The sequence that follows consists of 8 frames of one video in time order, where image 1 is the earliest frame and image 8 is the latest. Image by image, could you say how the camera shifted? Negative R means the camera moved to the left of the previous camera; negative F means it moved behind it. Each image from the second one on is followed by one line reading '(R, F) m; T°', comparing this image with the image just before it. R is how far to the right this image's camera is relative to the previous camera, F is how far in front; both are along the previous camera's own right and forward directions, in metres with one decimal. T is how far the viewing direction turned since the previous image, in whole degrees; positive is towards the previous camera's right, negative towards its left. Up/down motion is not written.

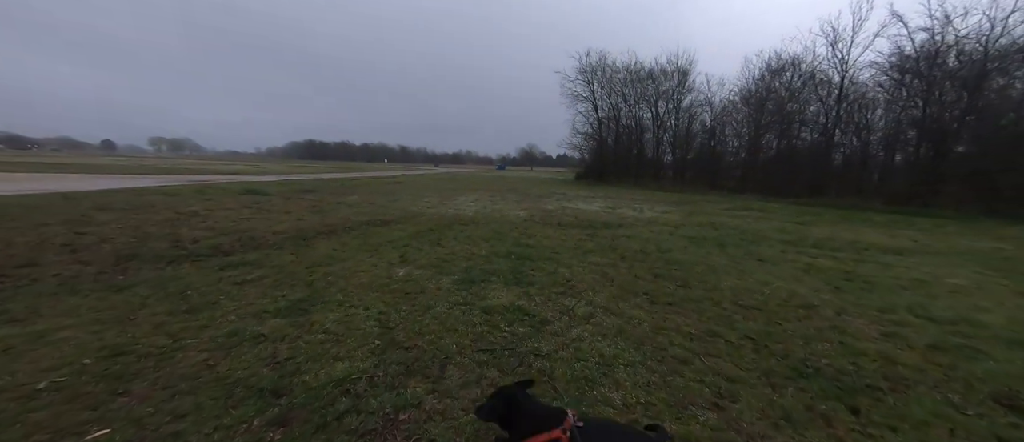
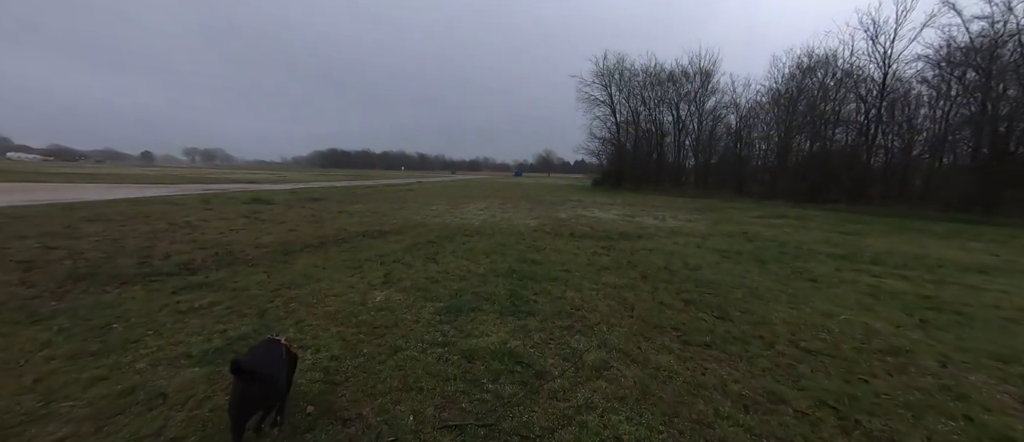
(+0.3, +1.2) m; -3°
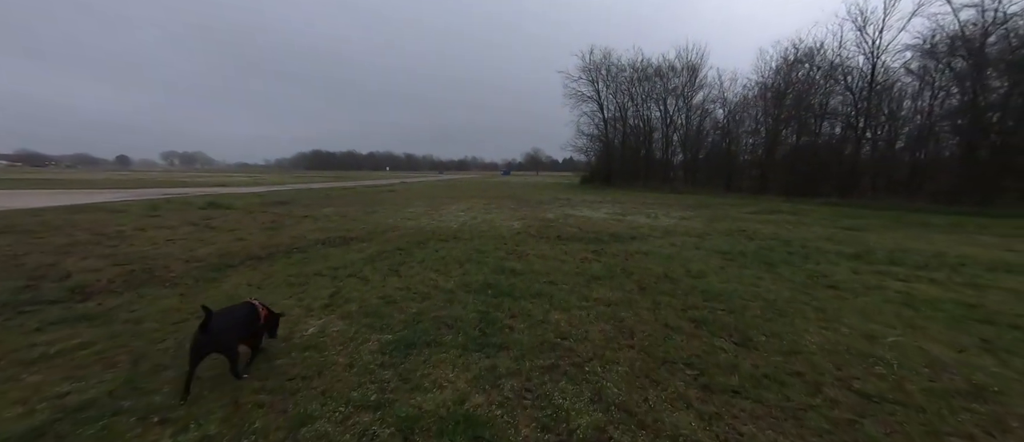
(+0.3, +1.2) m; +2°
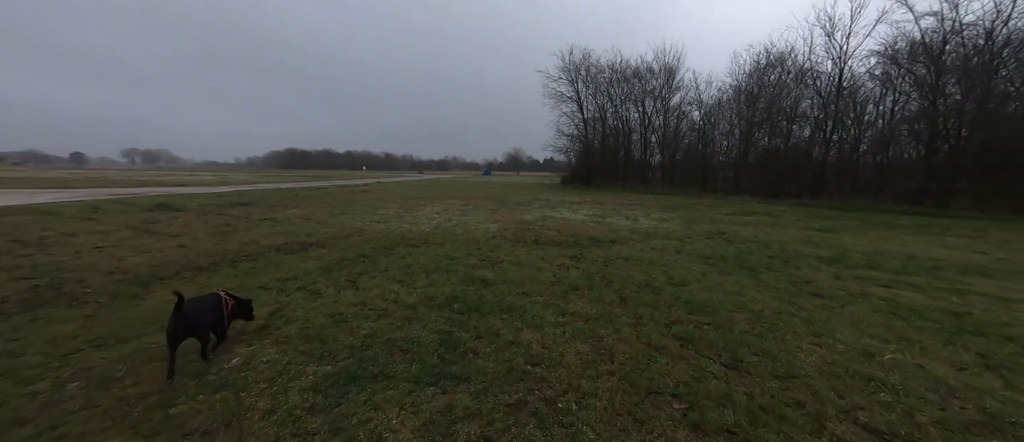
(+0.2, +0.6) m; +3°
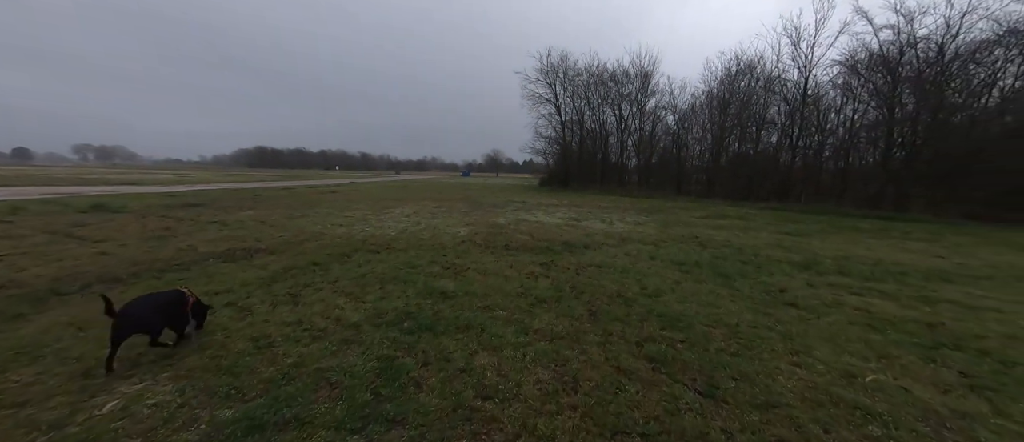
(+0.3, +0.5) m; +3°
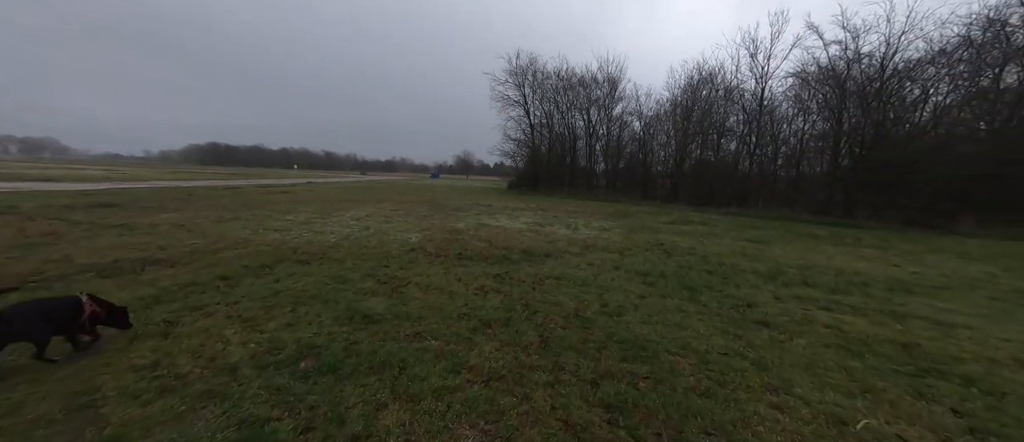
(+0.5, +0.9) m; +5°
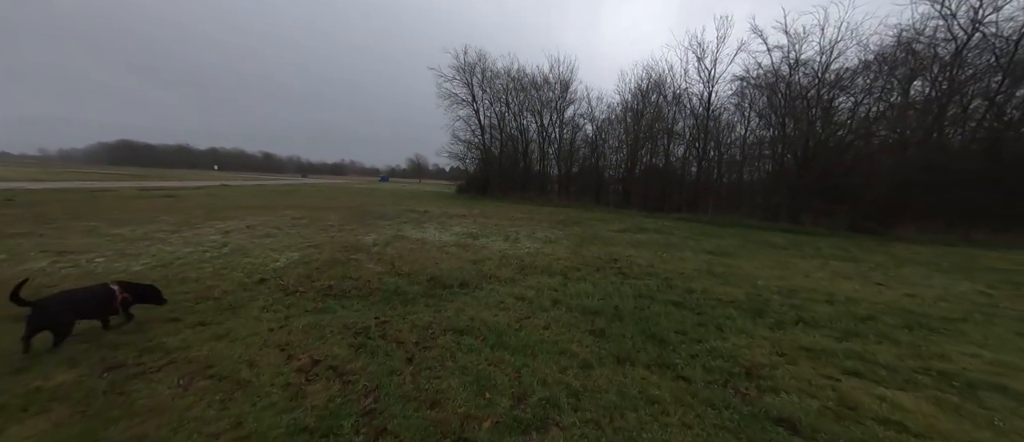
(+1.2, +2.6) m; +7°
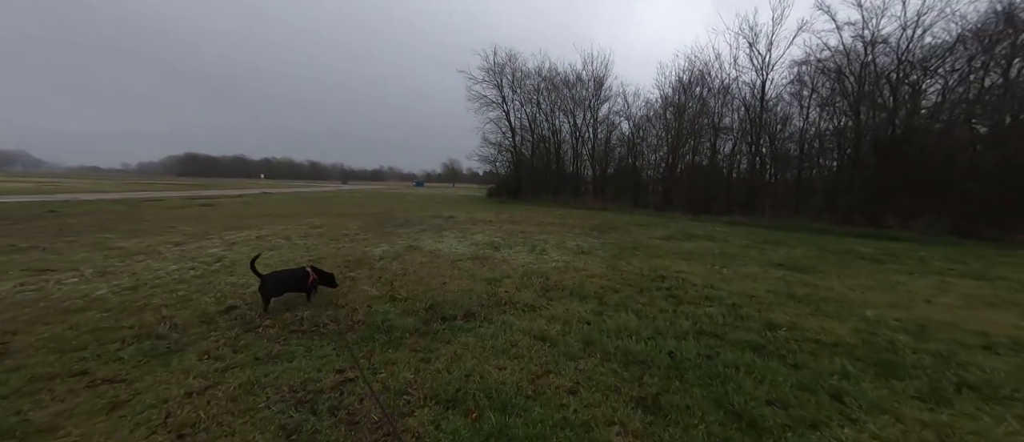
(+0.3, +1.5) m; -6°
